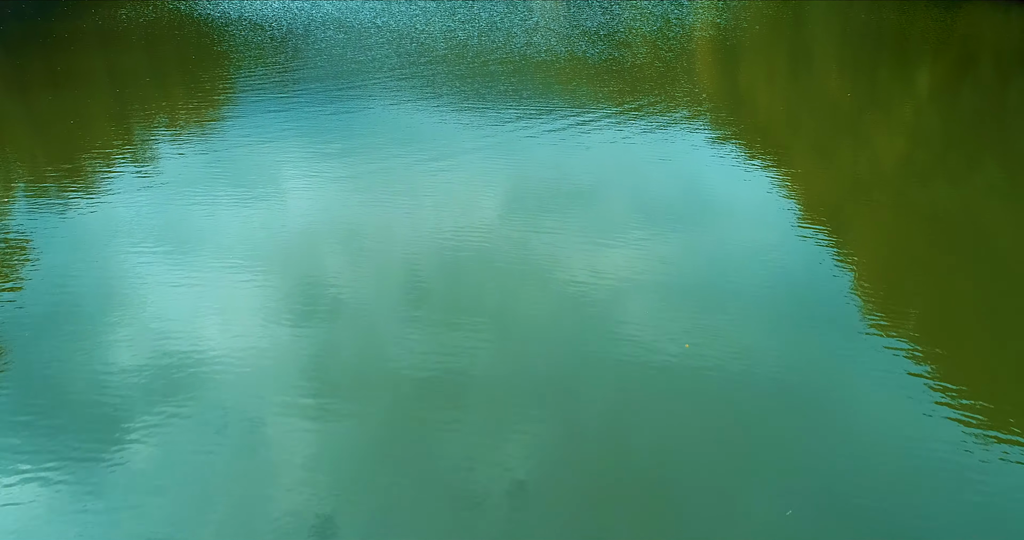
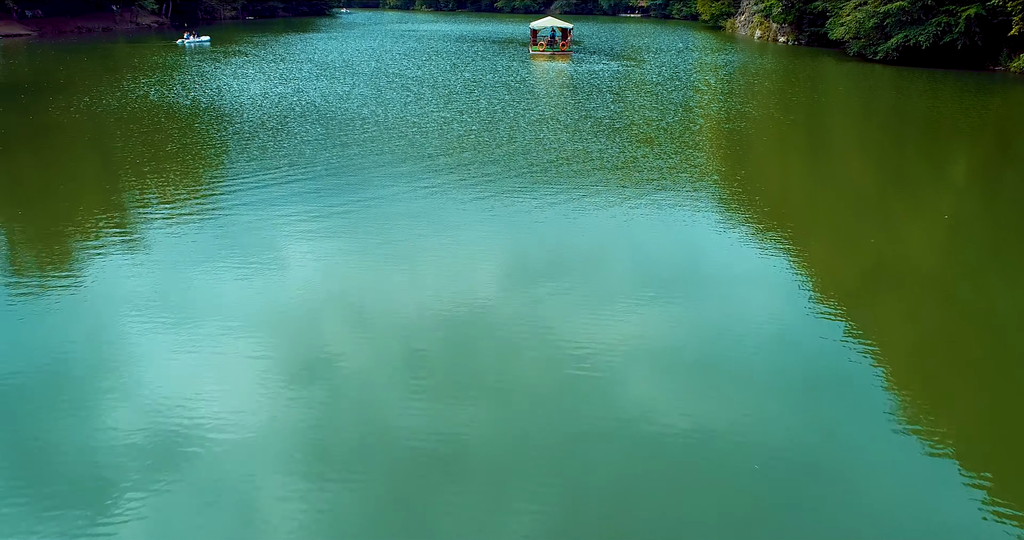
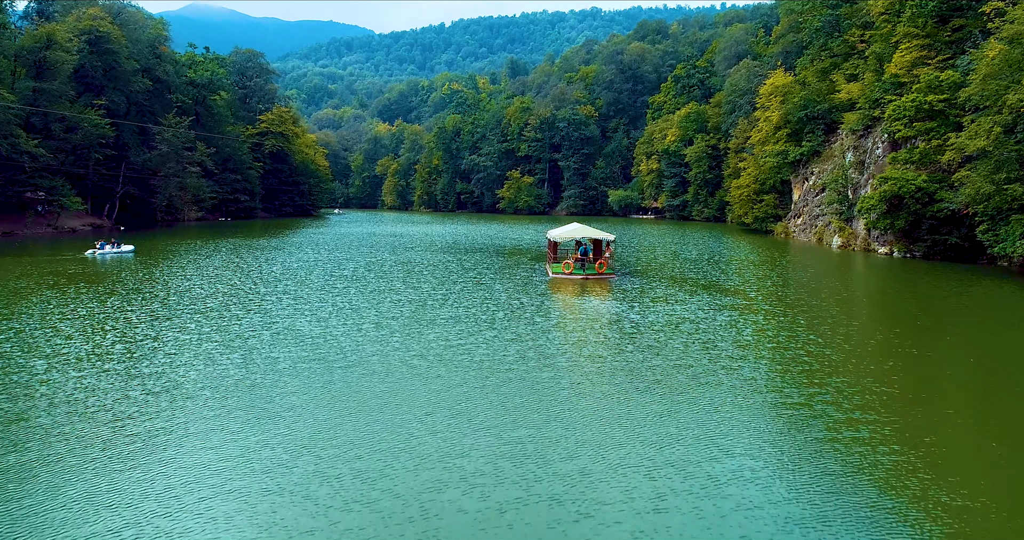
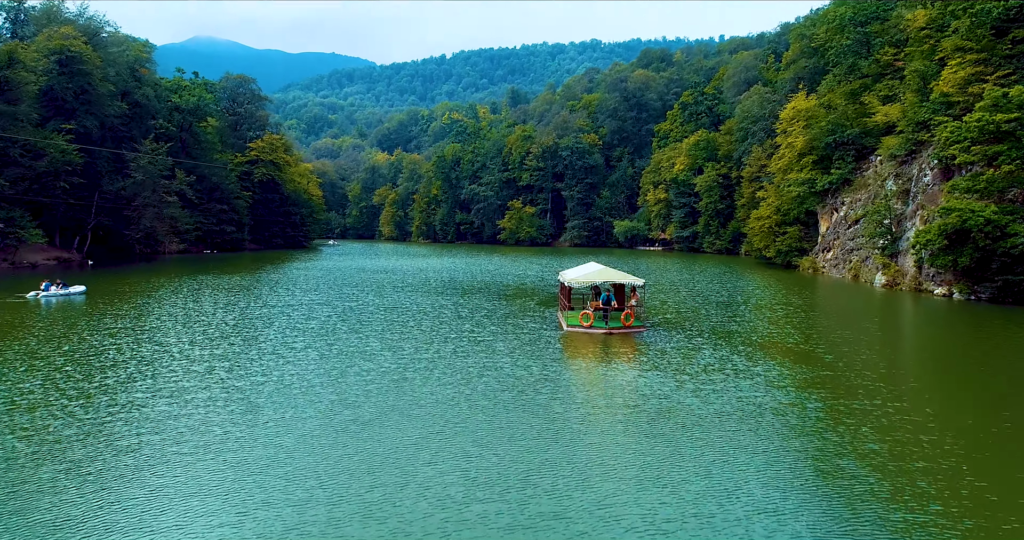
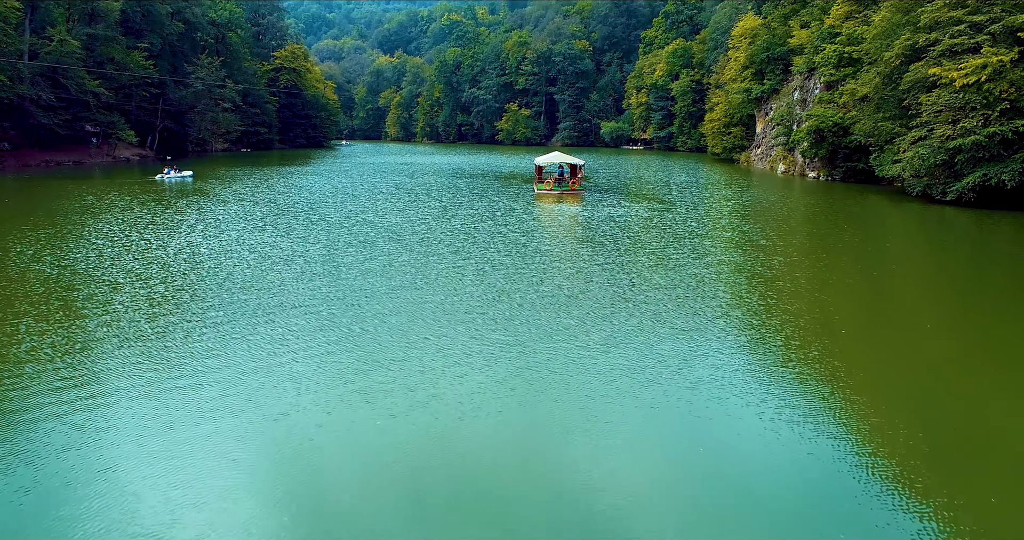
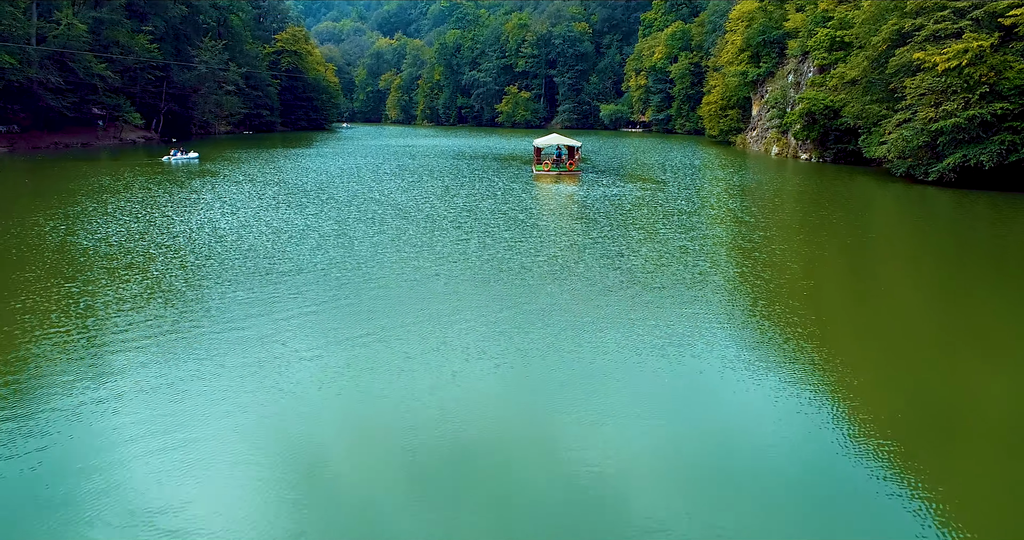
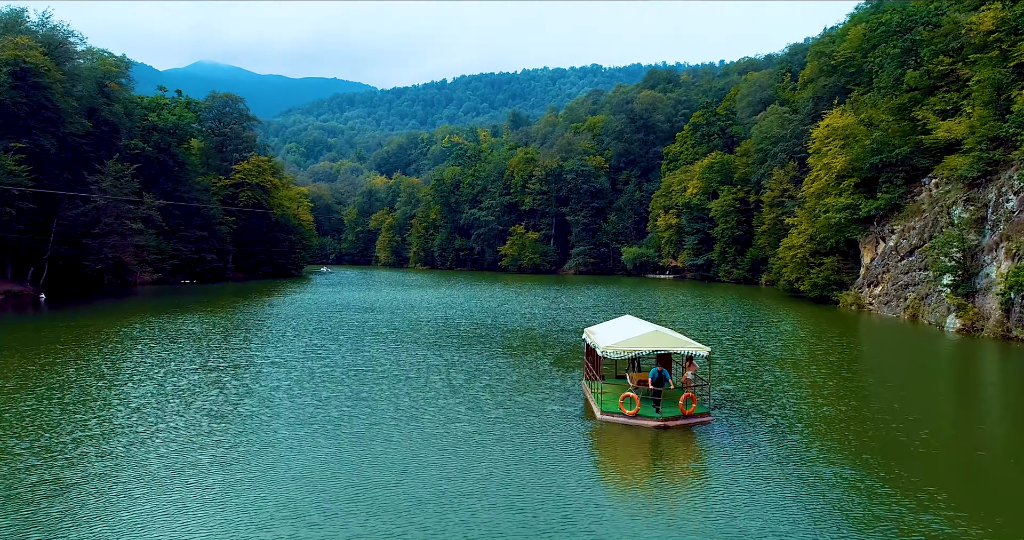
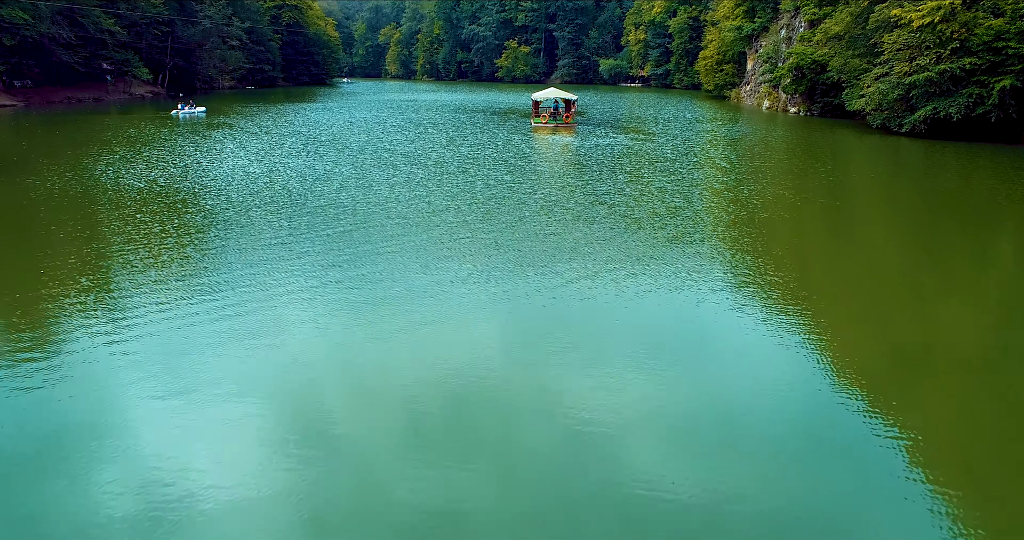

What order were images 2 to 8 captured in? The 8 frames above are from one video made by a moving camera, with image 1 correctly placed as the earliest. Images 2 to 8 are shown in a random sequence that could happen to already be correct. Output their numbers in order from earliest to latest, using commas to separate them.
2, 8, 6, 5, 3, 4, 7
